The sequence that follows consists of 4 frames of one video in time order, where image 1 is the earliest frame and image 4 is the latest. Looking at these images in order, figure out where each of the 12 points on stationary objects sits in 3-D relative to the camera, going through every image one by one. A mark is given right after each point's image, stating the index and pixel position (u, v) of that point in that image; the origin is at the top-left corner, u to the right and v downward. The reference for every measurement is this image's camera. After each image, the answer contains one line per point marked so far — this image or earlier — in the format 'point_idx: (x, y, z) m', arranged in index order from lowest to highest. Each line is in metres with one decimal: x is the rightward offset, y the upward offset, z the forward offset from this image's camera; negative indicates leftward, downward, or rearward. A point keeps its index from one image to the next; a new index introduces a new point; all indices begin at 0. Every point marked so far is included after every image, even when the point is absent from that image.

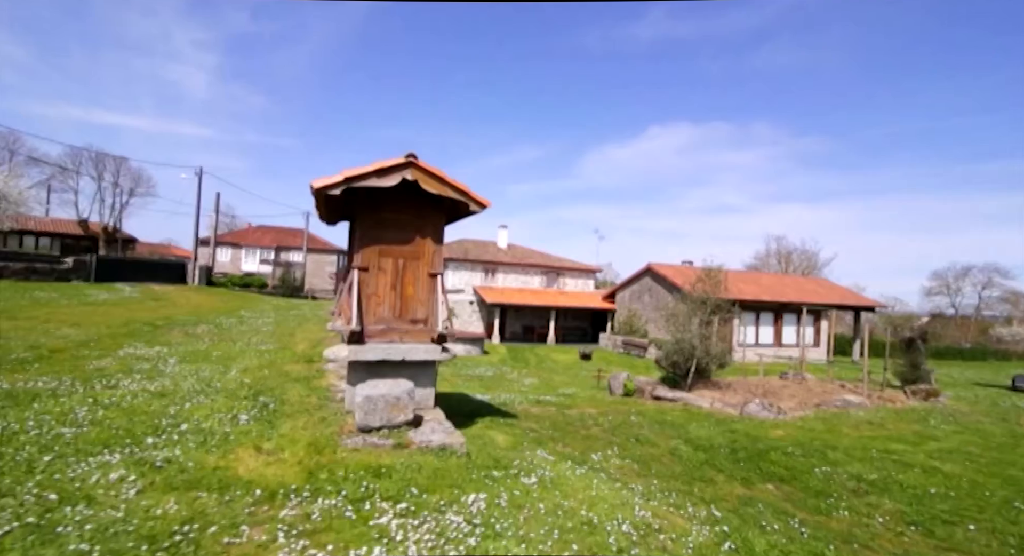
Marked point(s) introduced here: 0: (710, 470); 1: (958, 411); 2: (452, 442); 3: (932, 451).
0: (+3.0, -2.9, +7.7) m
1: (+13.0, -3.9, +14.8) m
2: (-0.8, -2.2, +6.8) m
3: (+8.1, -3.3, +9.7) m
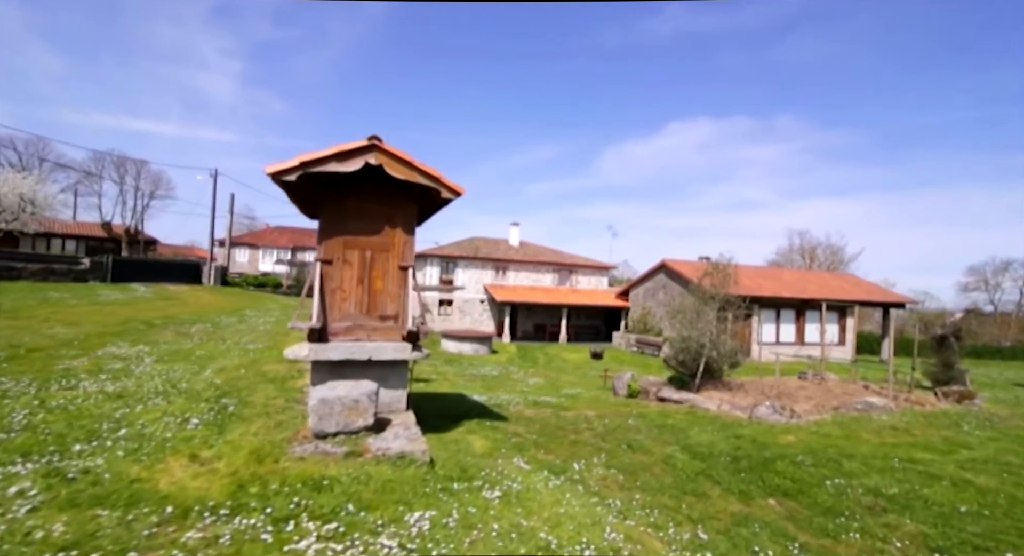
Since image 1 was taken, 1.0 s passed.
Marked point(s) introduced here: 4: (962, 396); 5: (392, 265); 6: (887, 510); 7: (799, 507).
0: (+2.6, -2.8, +6.9) m
1: (+12.9, -3.7, +13.6) m
2: (-1.2, -2.1, +6.2) m
3: (+7.8, -3.1, +8.7) m
4: (+13.5, -3.5, +15.2) m
5: (-1.8, +0.2, +7.7) m
6: (+4.7, -2.9, +6.3) m
7: (+3.6, -2.8, +6.3) m
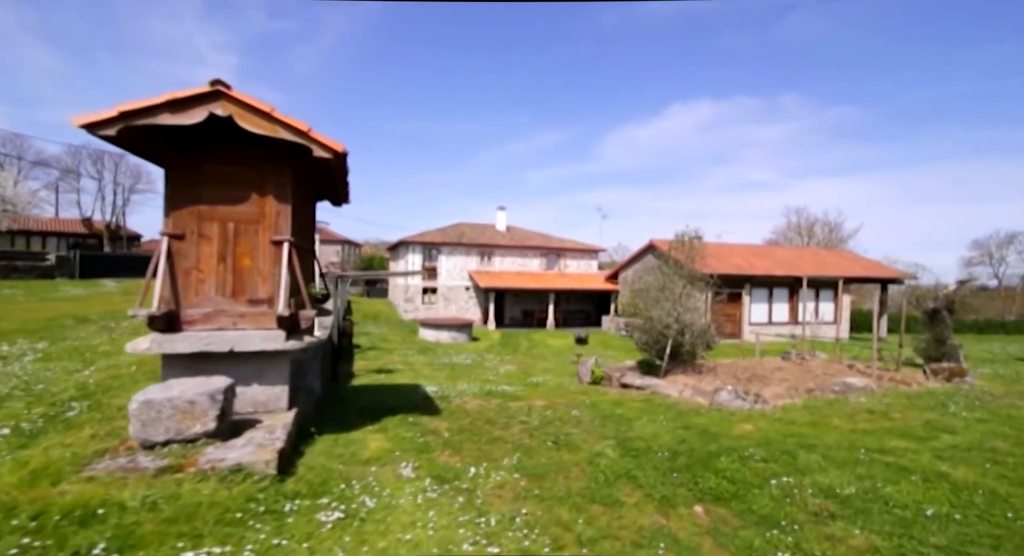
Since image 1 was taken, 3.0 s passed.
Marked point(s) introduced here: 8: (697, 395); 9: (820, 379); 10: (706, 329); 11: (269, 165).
0: (+1.3, -2.4, +5.8) m
1: (+11.6, -2.8, +12.5) m
2: (-2.6, -1.8, +5.1) m
3: (+6.4, -2.6, +7.6) m
4: (+12.2, -2.6, +14.0) m
5: (-3.2, +0.5, +6.5) m
6: (+3.3, -2.5, +5.2) m
7: (+2.2, -2.4, +5.2) m
8: (+3.9, -2.5, +10.8) m
9: (+7.7, -2.5, +12.7) m
10: (+5.3, -1.4, +13.9) m
11: (-3.1, +1.4, +6.5) m
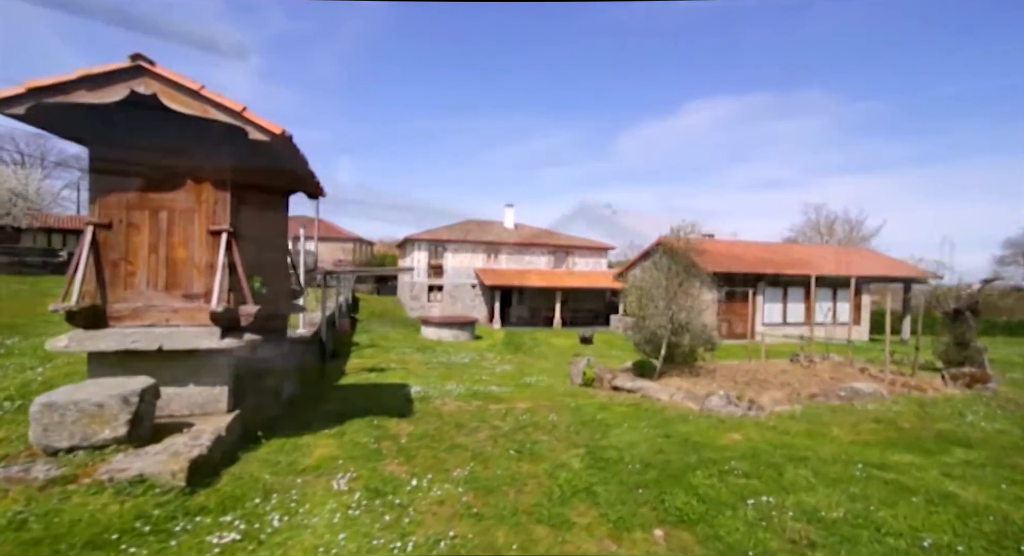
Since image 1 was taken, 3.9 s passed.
0: (+0.7, -2.3, +5.2) m
1: (+11.3, -2.8, +11.5) m
2: (-3.2, -1.8, +4.6) m
3: (+5.9, -2.5, +6.8) m
4: (+11.9, -2.6, +13.1) m
5: (-3.8, +0.6, +6.1) m
6: (+2.7, -2.4, +4.6) m
7: (+1.6, -2.4, +4.5) m
8: (+3.5, -2.4, +10.1) m
9: (+7.3, -2.5, +11.9) m
10: (+5.0, -1.3, +13.2) m
11: (-3.7, +1.5, +6.0) m
